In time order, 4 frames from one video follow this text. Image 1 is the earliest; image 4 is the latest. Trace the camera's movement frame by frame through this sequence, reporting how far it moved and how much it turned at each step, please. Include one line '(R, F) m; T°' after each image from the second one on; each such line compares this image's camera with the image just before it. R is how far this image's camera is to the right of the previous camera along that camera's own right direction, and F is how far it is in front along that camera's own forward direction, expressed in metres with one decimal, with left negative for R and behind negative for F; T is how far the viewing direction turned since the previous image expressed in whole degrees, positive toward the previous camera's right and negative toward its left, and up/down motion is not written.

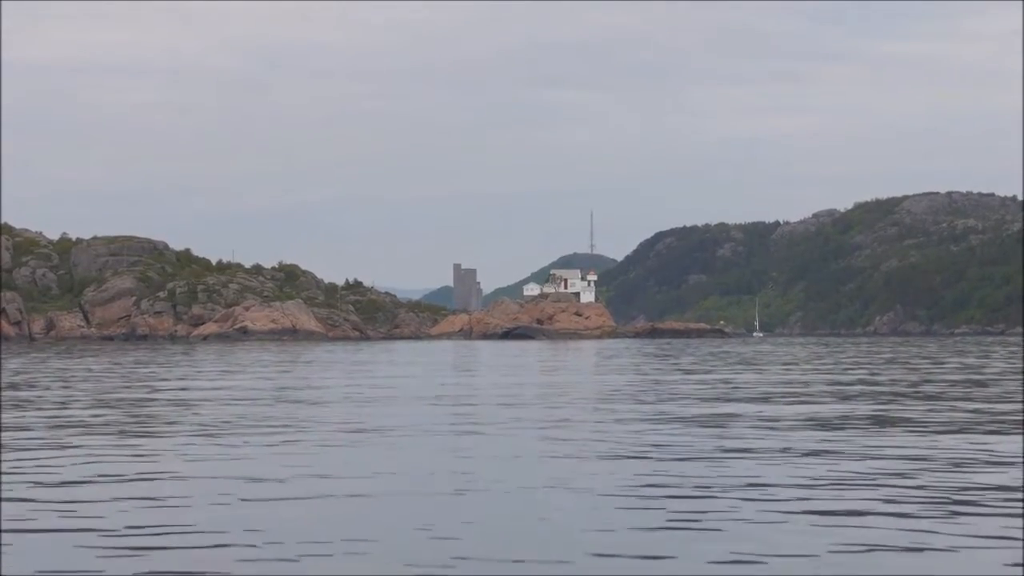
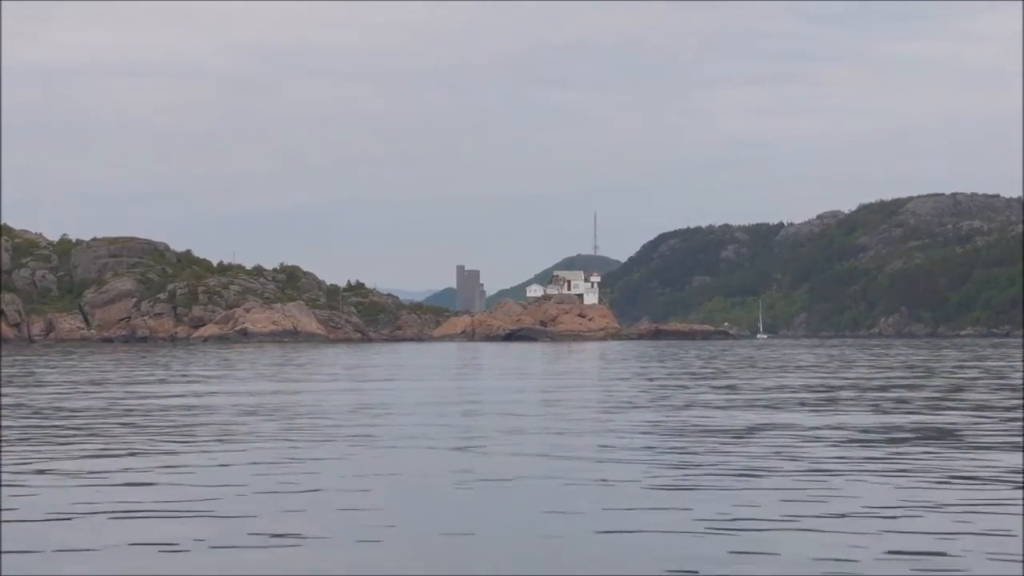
(0.0, +0.7) m; 0°
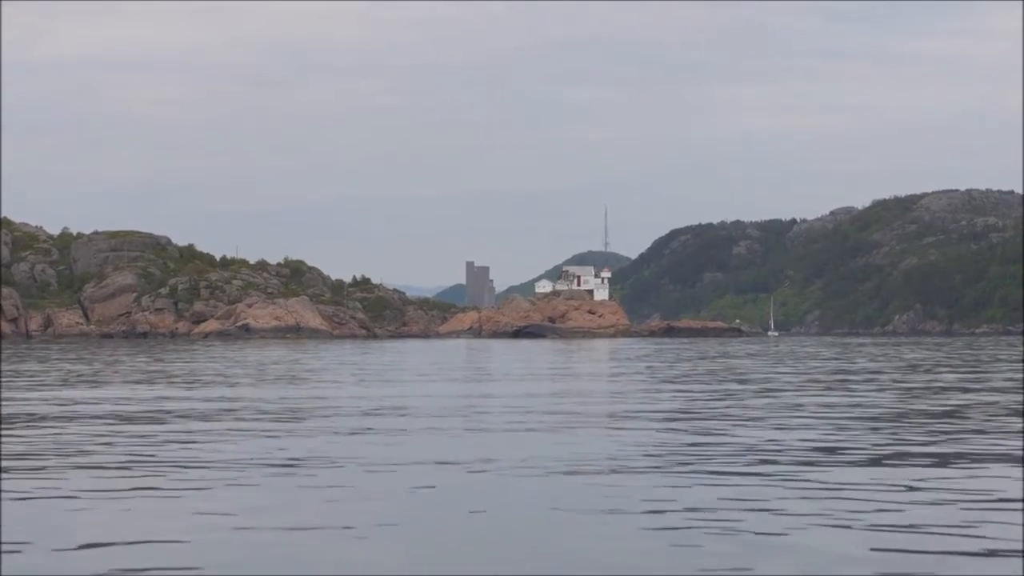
(+0.1, +2.0) m; 0°
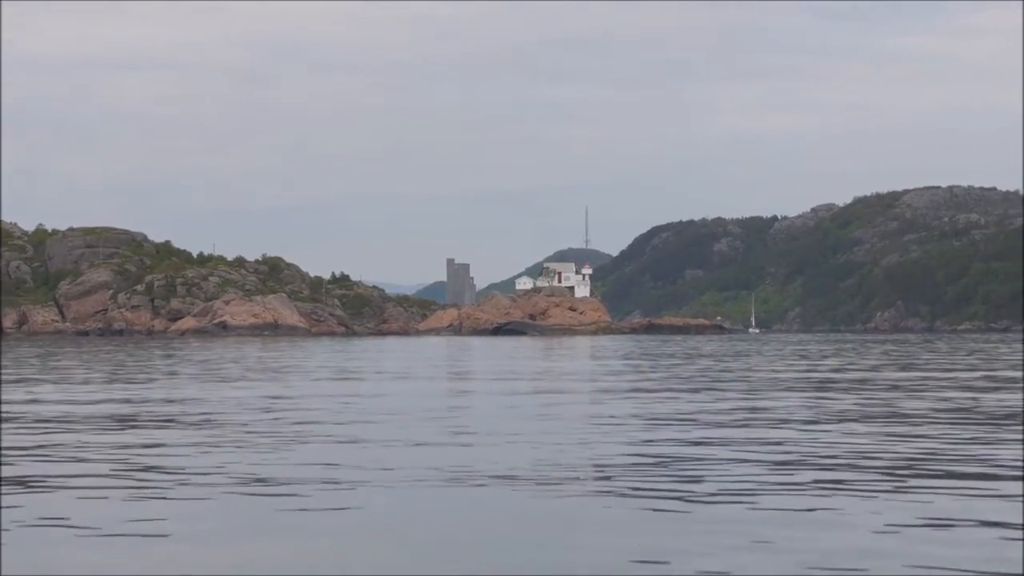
(+0.1, +0.6) m; +1°
